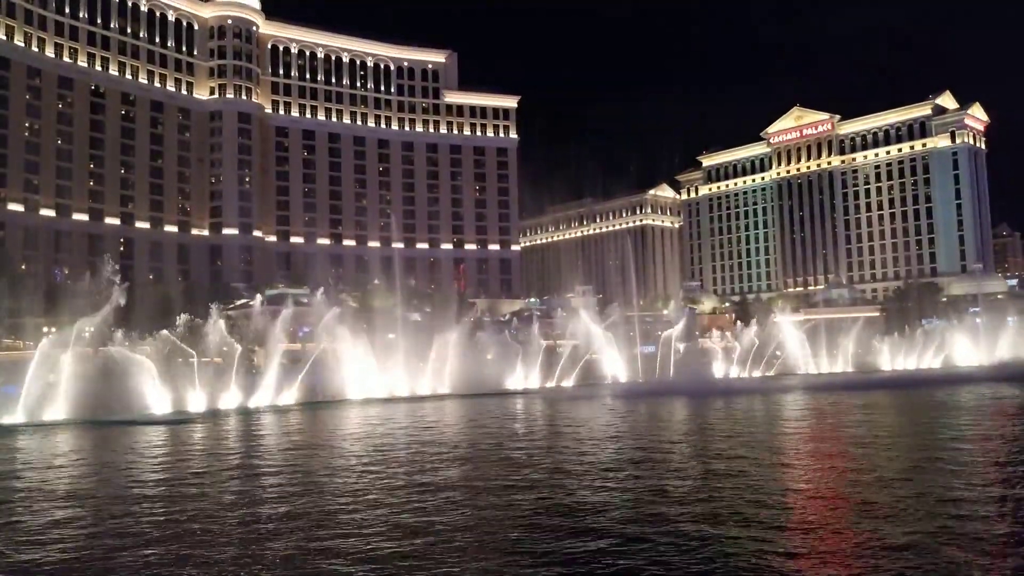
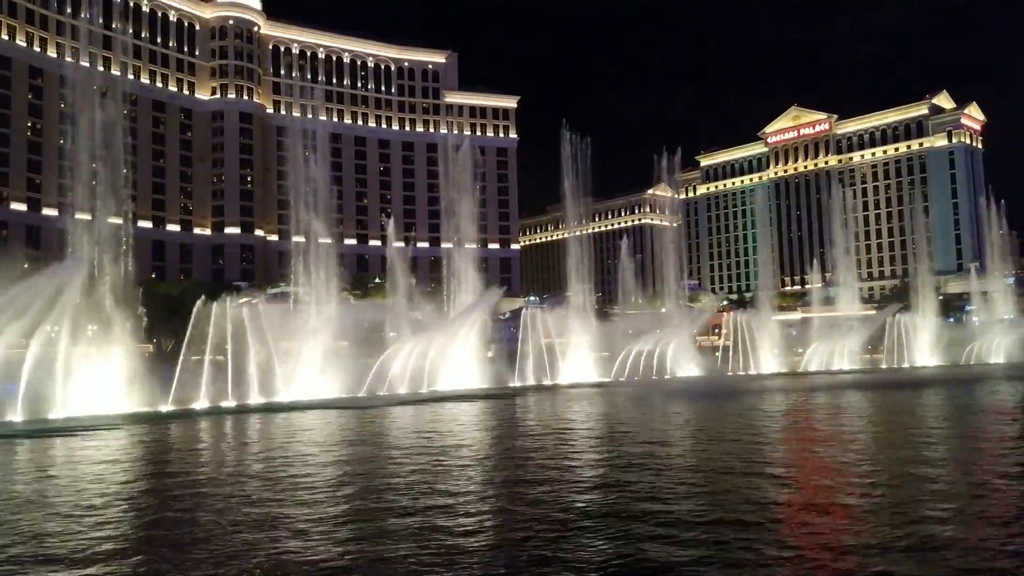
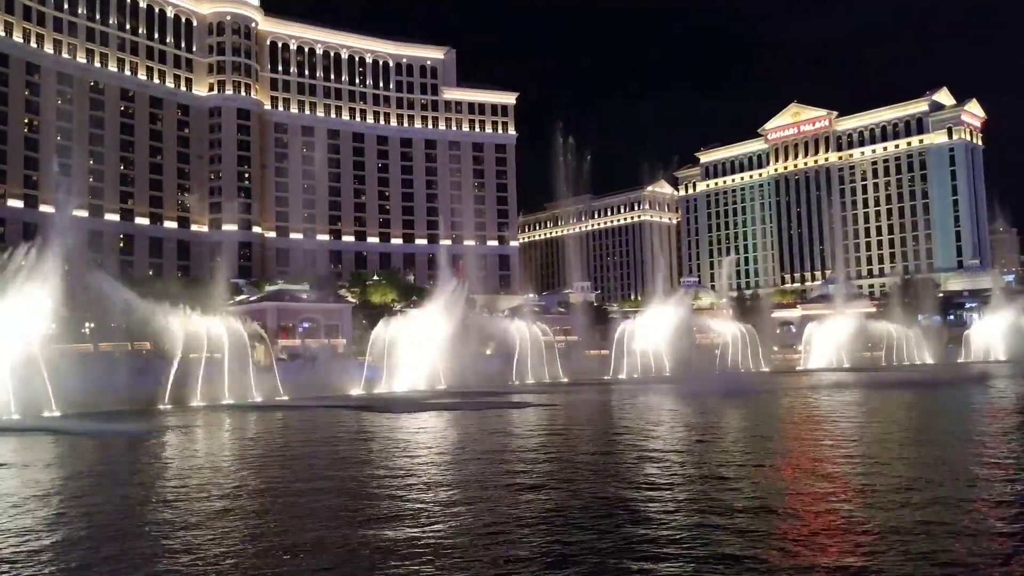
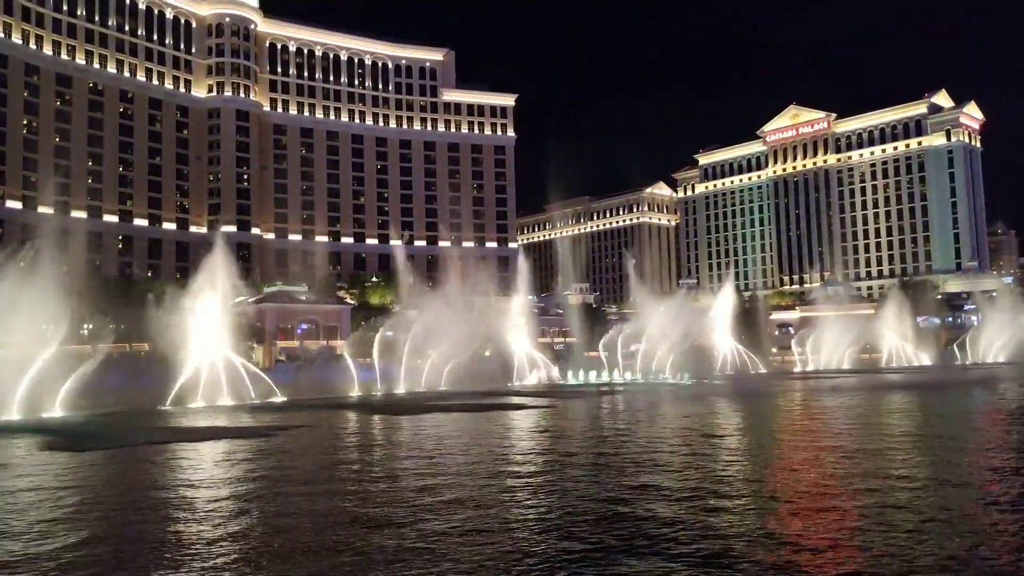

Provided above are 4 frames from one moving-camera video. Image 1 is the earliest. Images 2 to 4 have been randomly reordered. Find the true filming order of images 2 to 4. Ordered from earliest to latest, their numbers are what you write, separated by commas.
2, 3, 4
